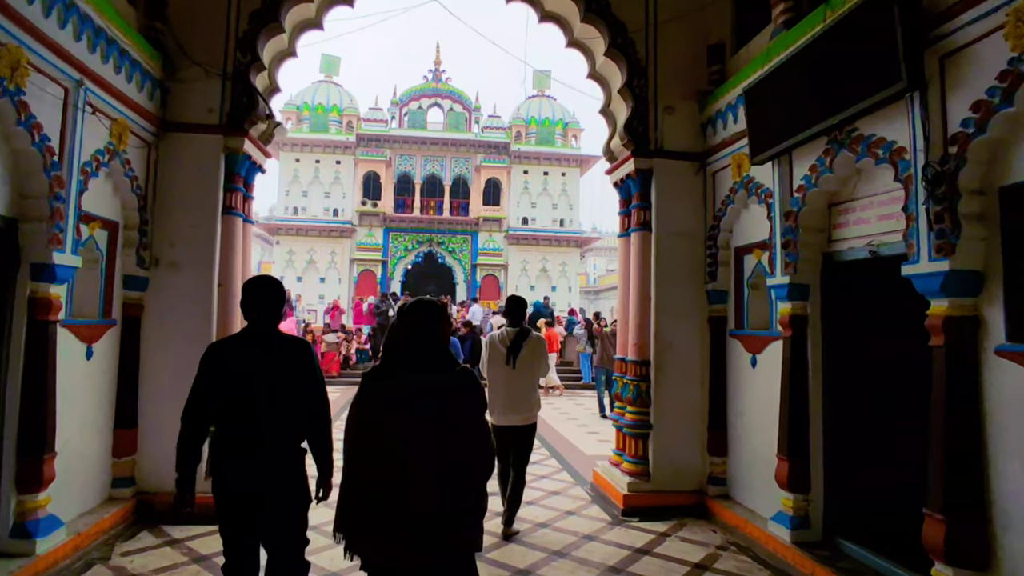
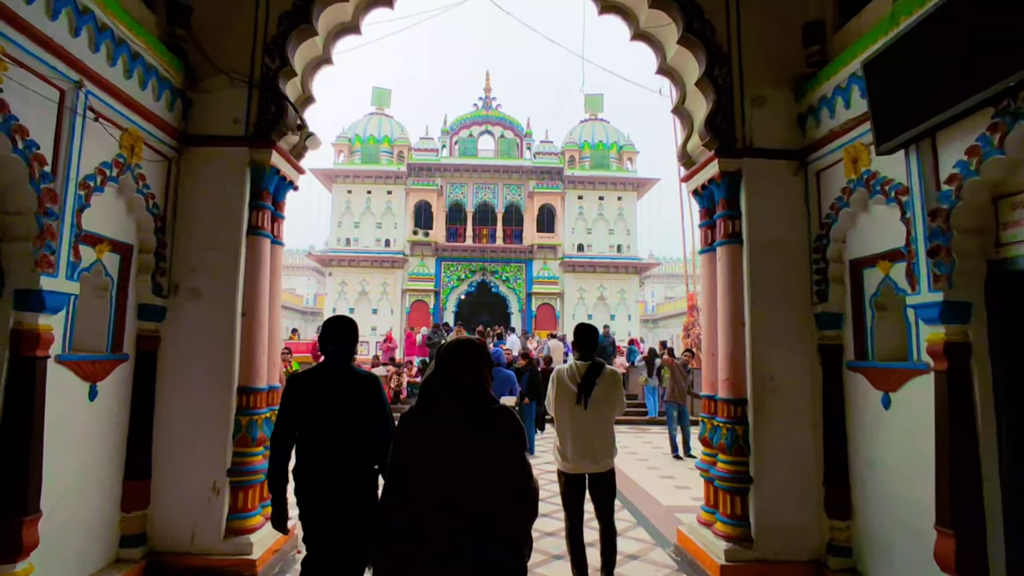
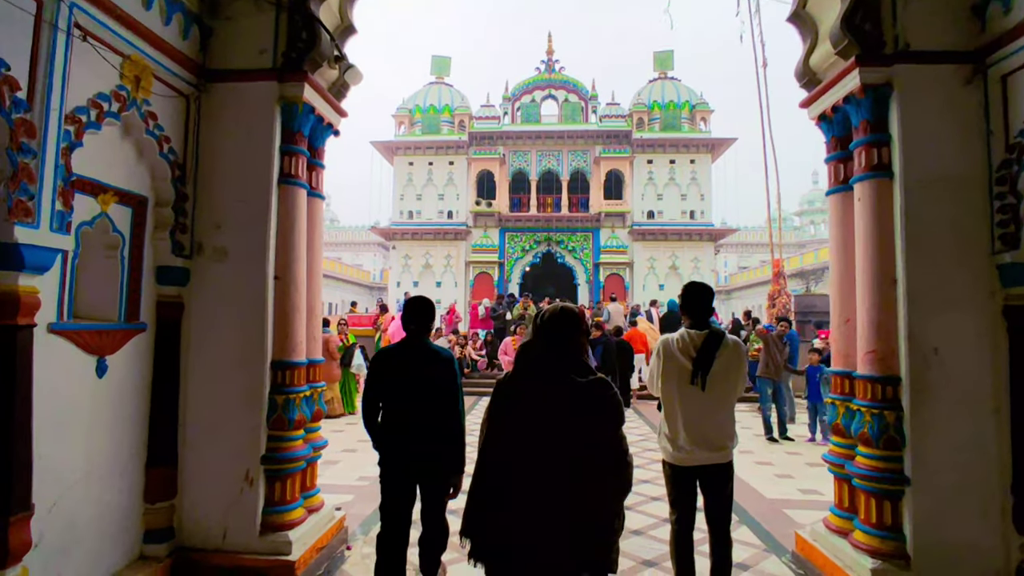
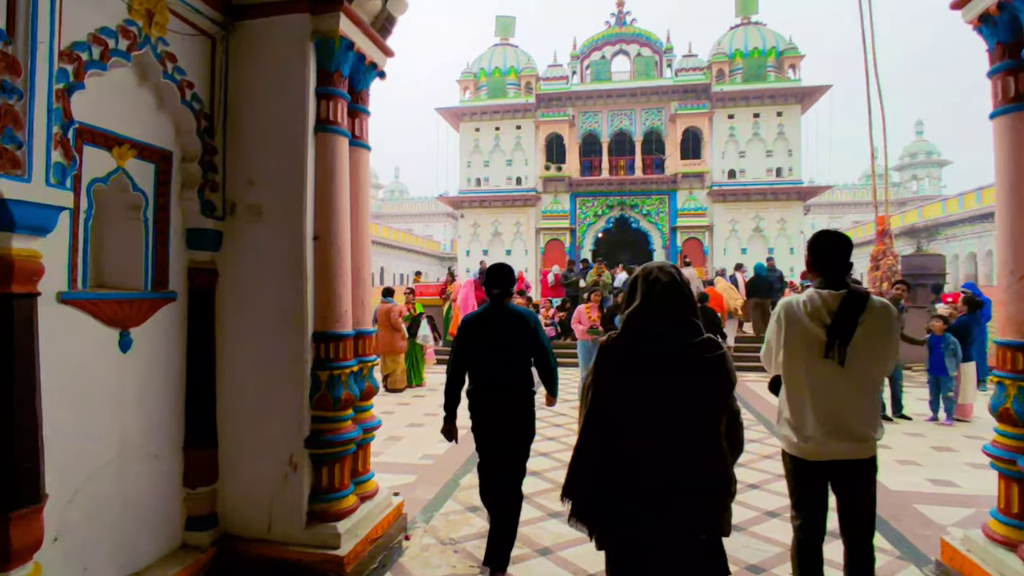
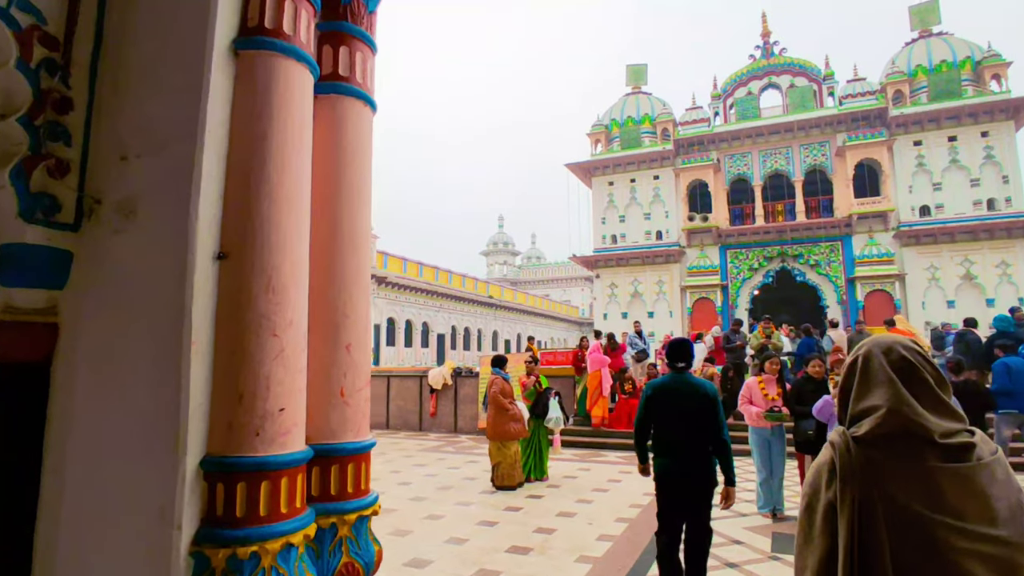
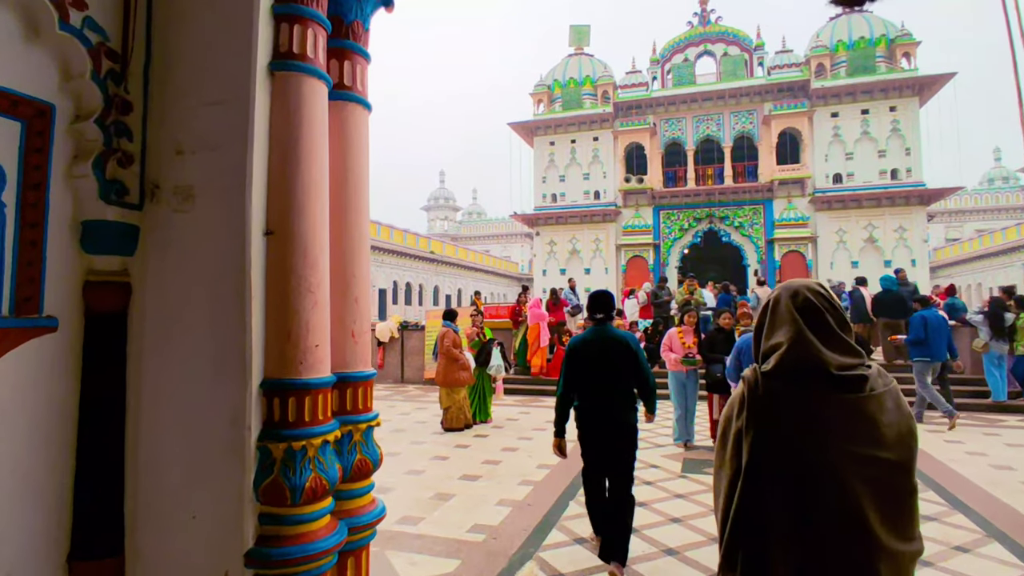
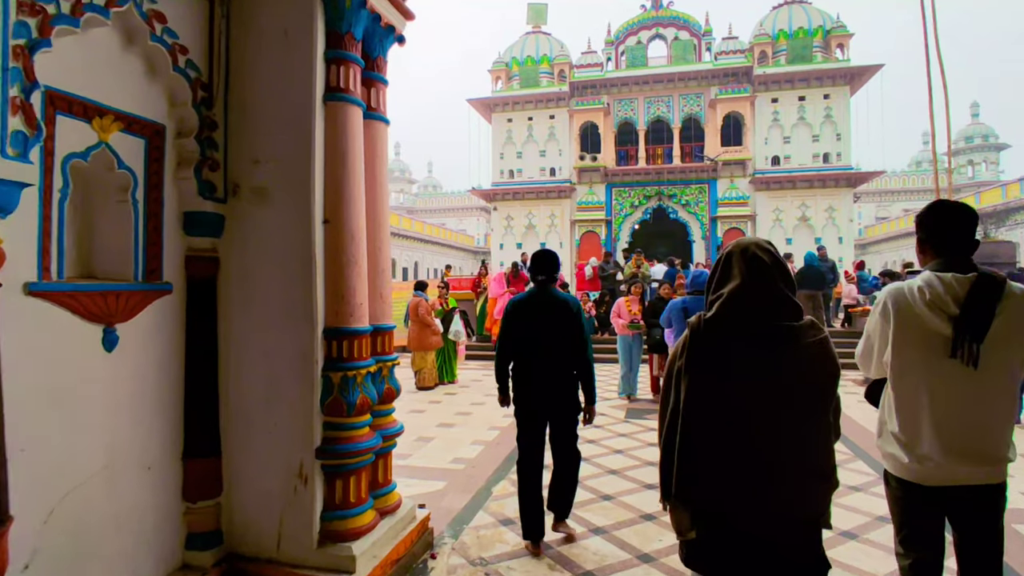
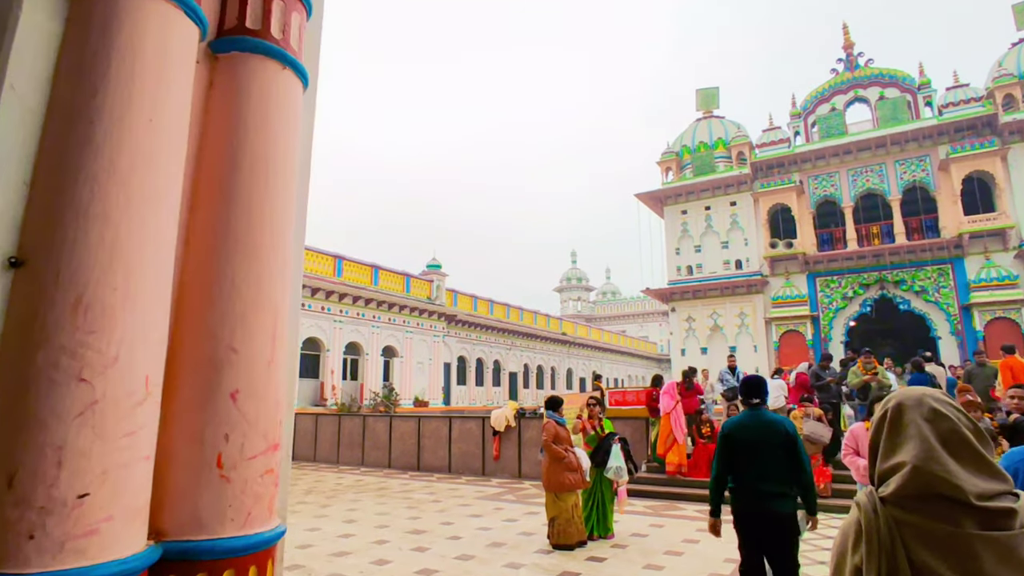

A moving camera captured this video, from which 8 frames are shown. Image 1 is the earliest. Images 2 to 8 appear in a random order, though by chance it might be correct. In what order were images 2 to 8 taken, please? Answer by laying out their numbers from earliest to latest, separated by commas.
2, 3, 4, 7, 6, 5, 8
